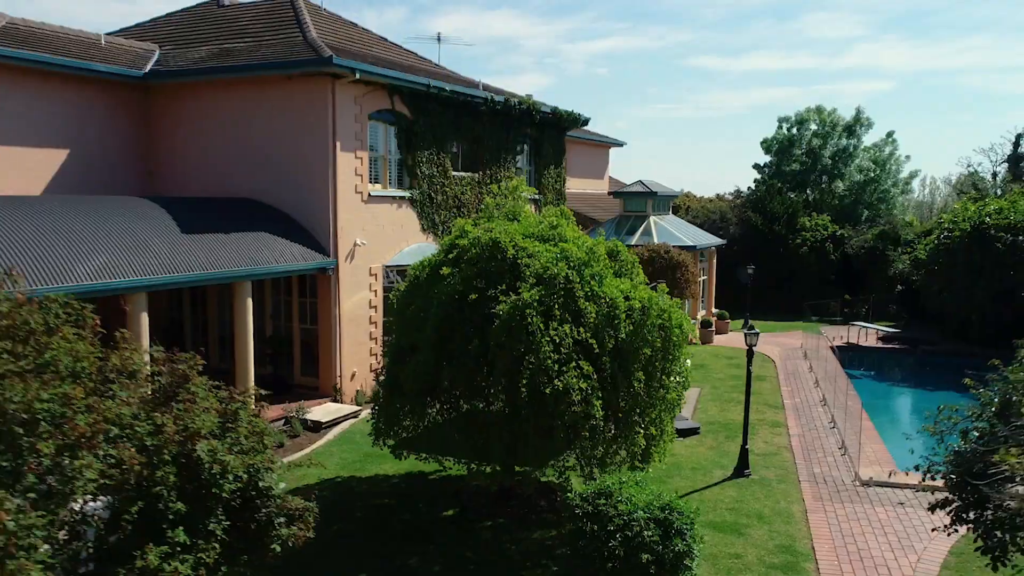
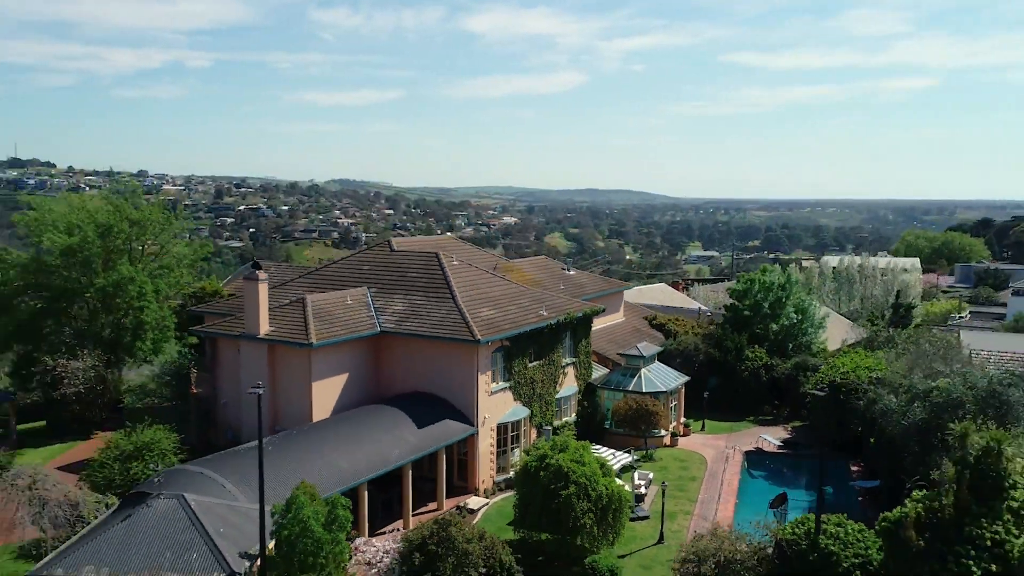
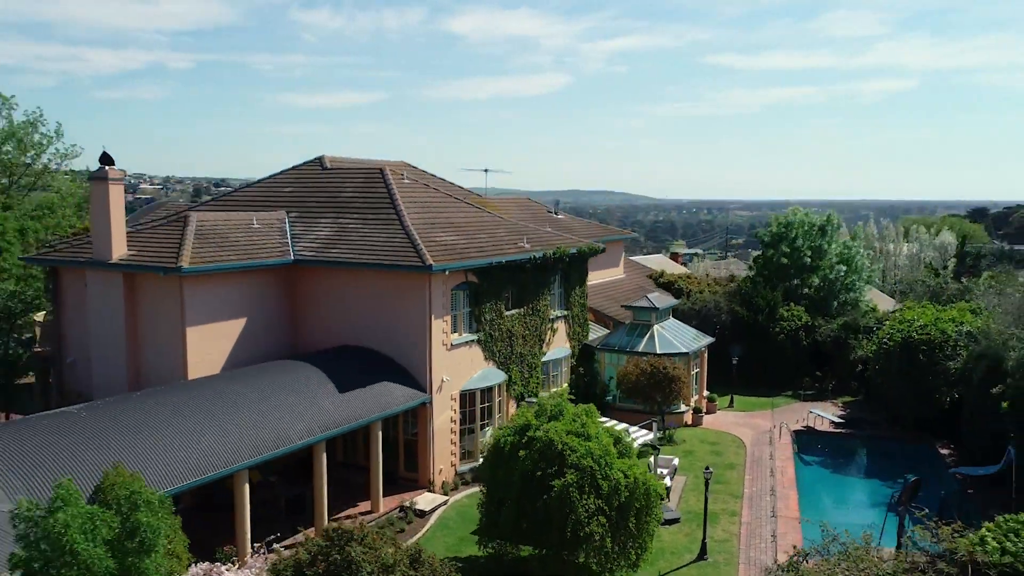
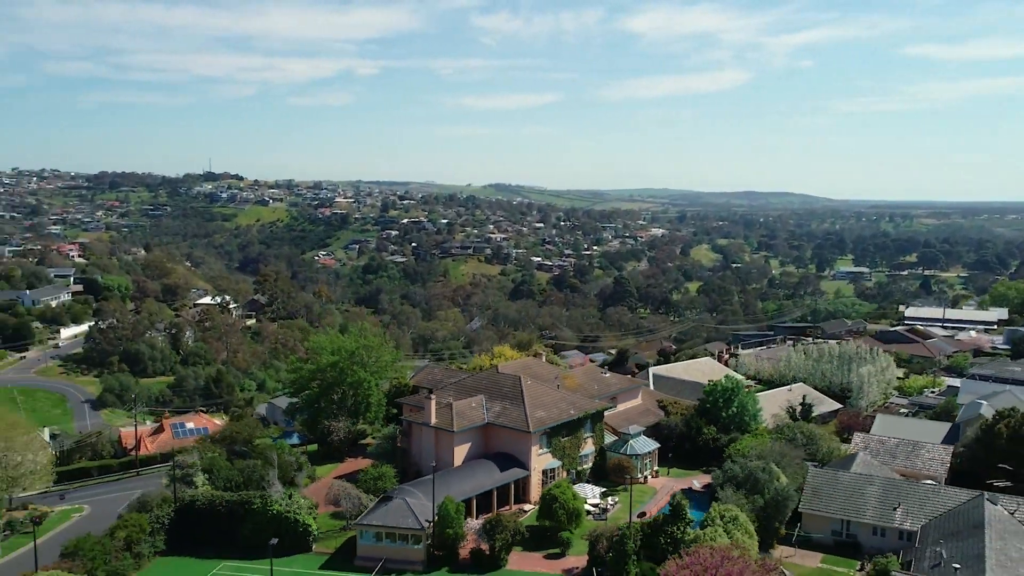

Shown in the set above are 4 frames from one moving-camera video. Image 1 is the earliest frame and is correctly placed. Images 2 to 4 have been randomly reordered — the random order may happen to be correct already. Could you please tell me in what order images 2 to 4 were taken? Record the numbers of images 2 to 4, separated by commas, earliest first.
3, 2, 4
